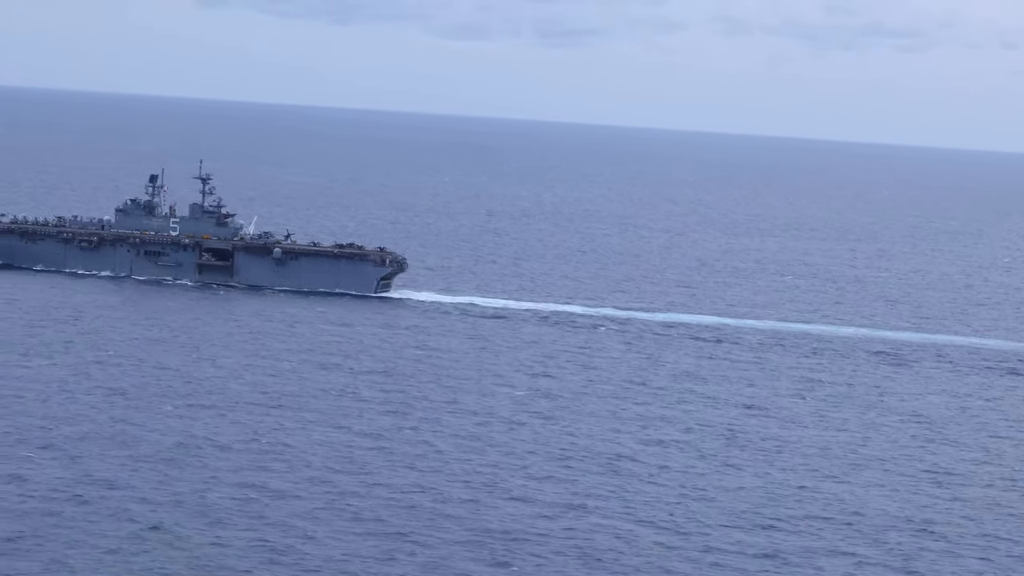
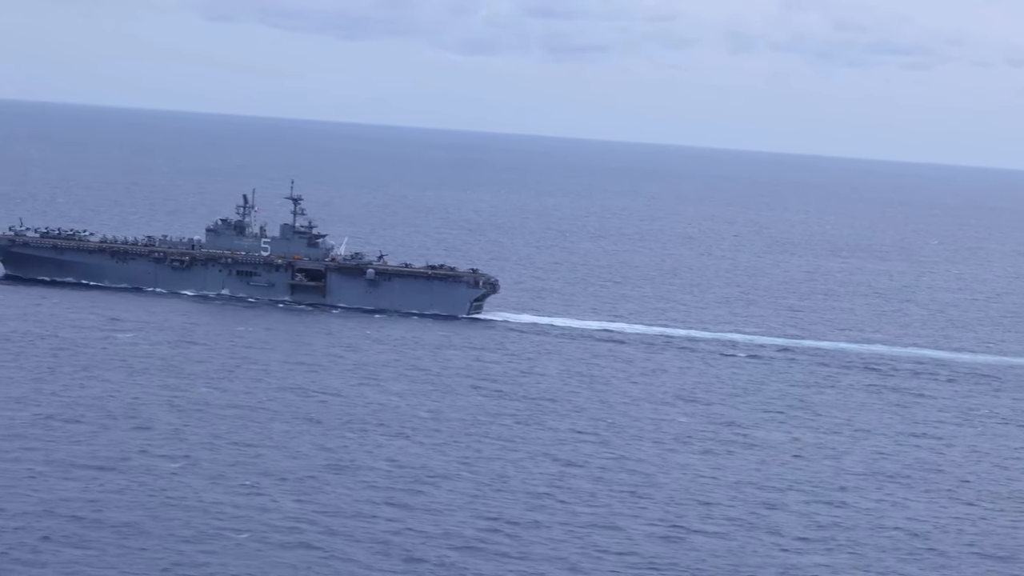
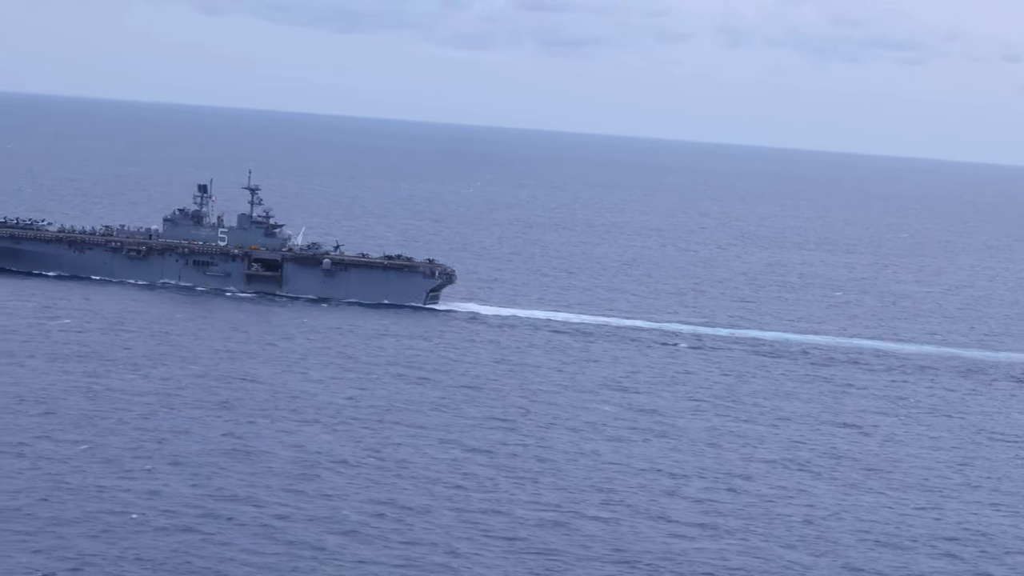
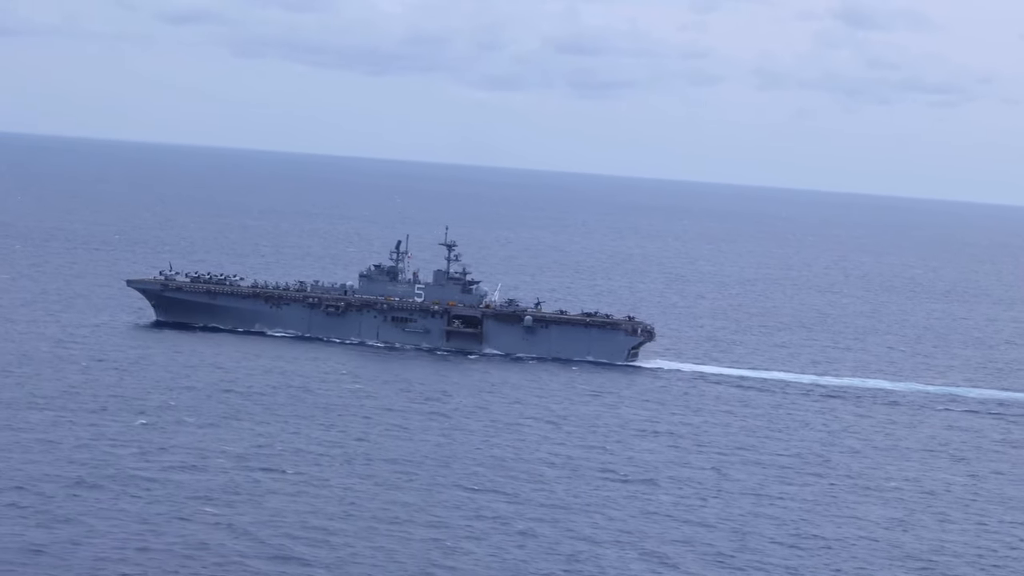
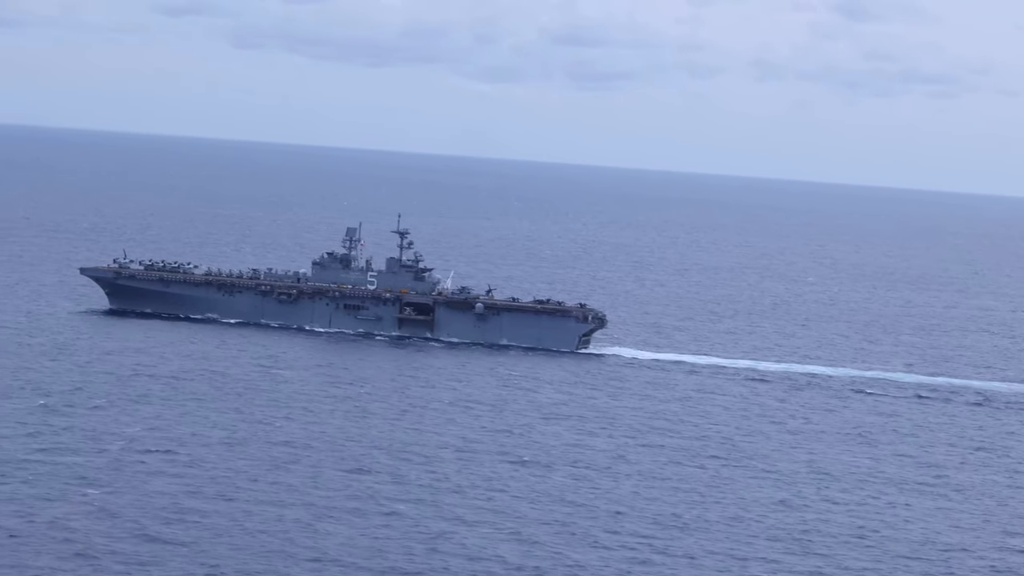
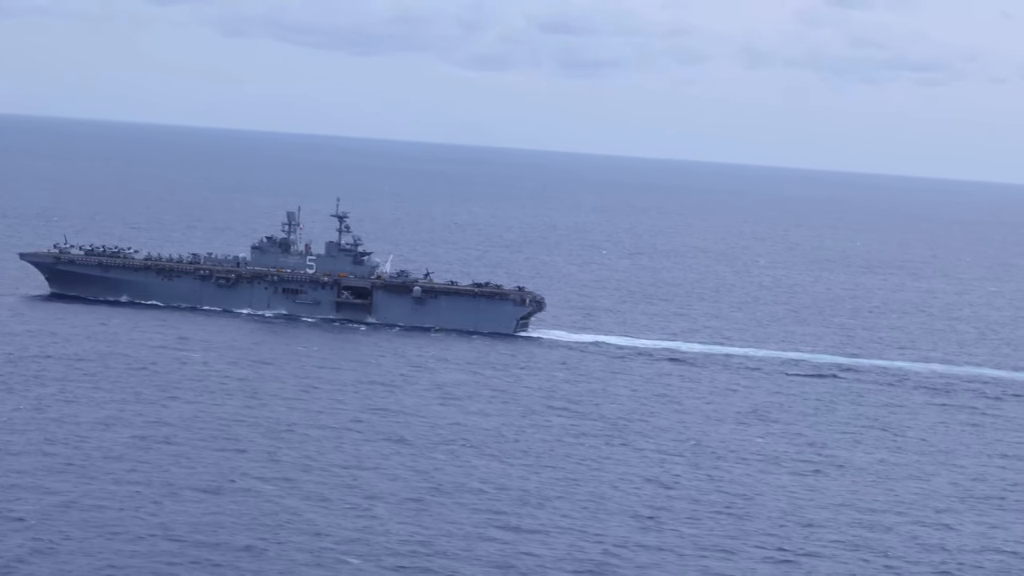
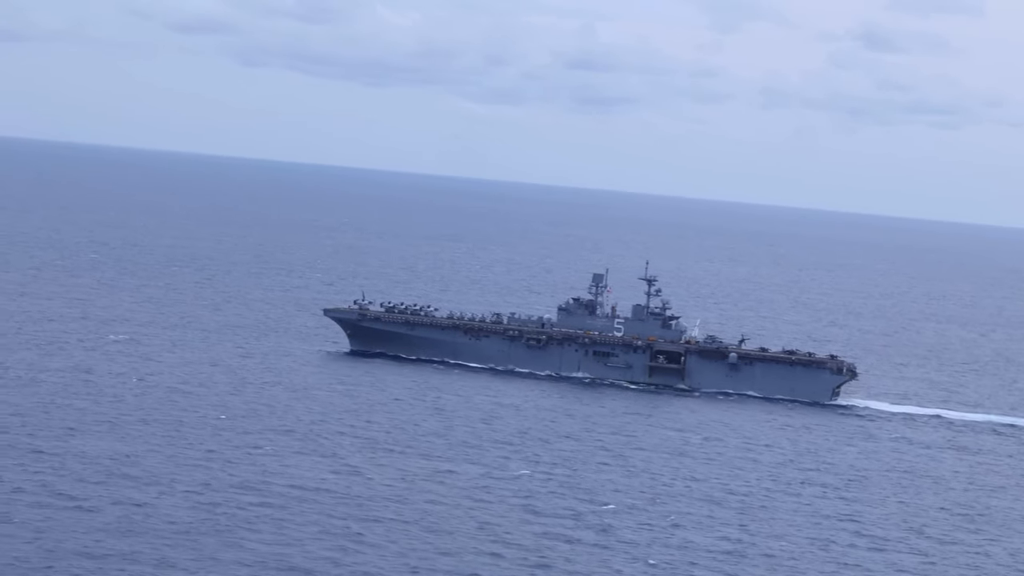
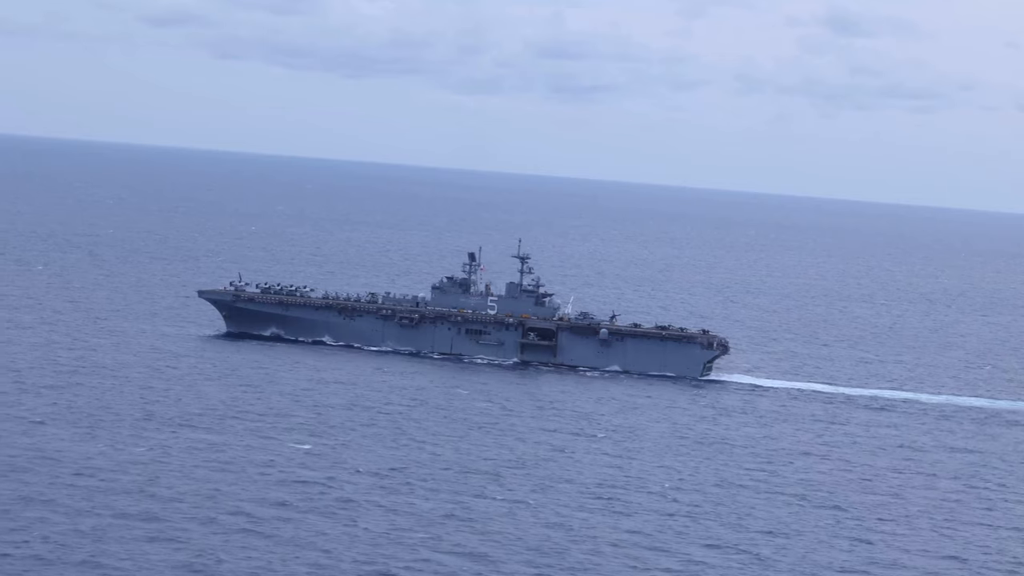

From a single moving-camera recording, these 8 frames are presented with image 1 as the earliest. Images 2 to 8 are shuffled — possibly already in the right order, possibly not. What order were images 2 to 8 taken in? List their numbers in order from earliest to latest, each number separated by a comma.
3, 2, 6, 5, 4, 8, 7
